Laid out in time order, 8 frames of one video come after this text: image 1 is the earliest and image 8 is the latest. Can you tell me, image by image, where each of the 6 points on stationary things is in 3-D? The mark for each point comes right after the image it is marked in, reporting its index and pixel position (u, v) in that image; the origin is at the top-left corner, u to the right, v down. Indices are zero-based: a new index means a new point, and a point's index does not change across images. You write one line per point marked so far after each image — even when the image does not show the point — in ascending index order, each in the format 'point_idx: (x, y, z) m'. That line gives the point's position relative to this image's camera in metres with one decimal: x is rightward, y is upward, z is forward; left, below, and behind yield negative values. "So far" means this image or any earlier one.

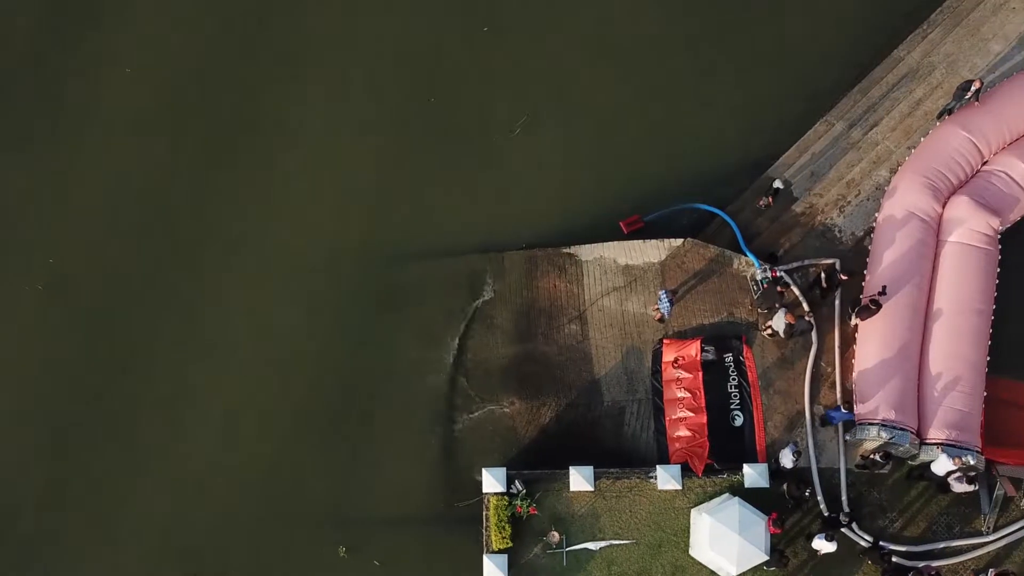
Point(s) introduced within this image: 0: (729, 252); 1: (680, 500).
0: (+6.7, +1.1, +18.9) m
1: (+4.8, -6.0, +17.1) m
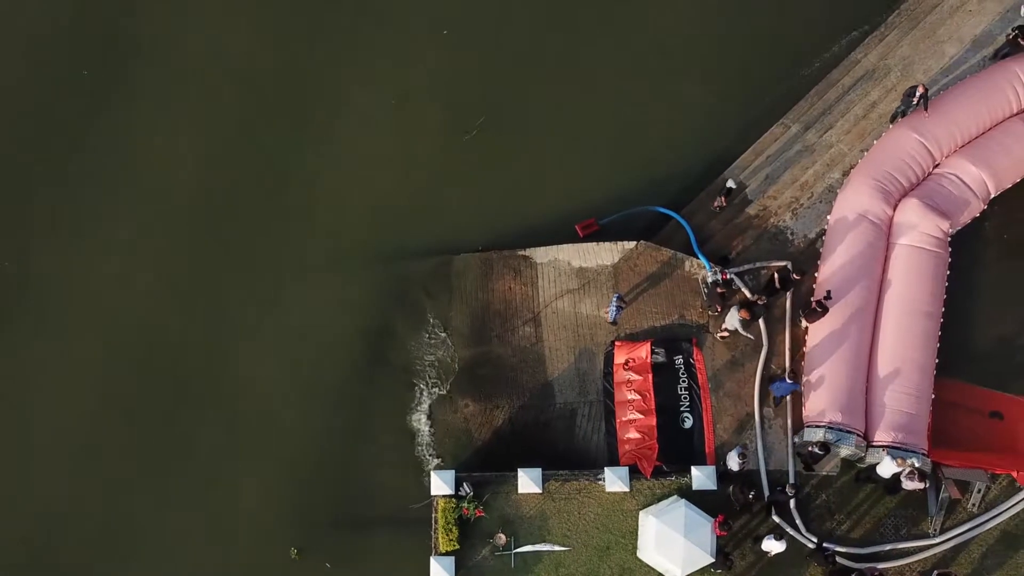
0: (+5.3, +1.0, +18.9) m
1: (+3.3, -6.1, +17.2) m
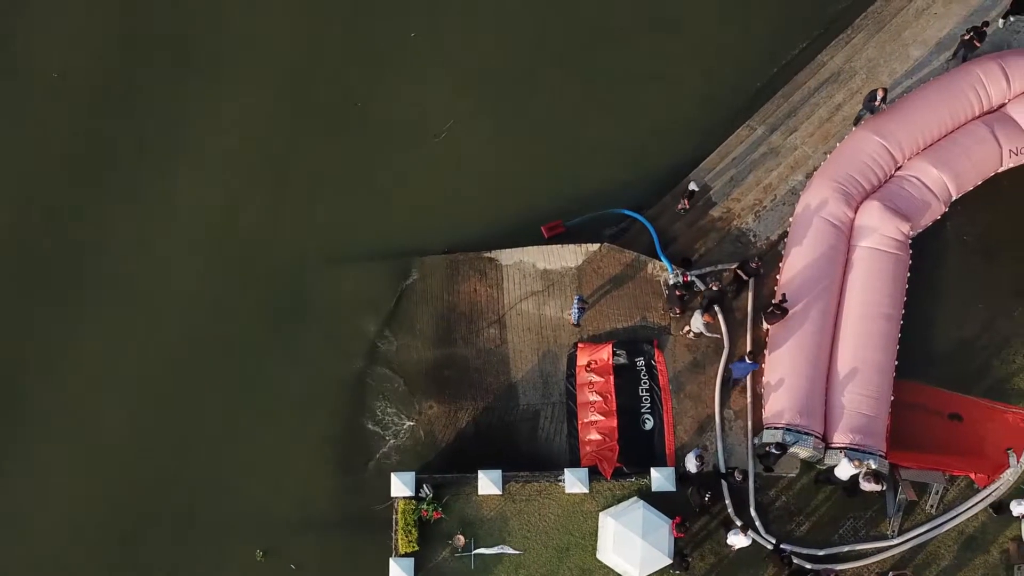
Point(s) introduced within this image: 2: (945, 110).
0: (+4.1, +1.0, +19.0) m
1: (+2.2, -6.1, +17.2) m
2: (+13.3, +5.5, +18.5) m
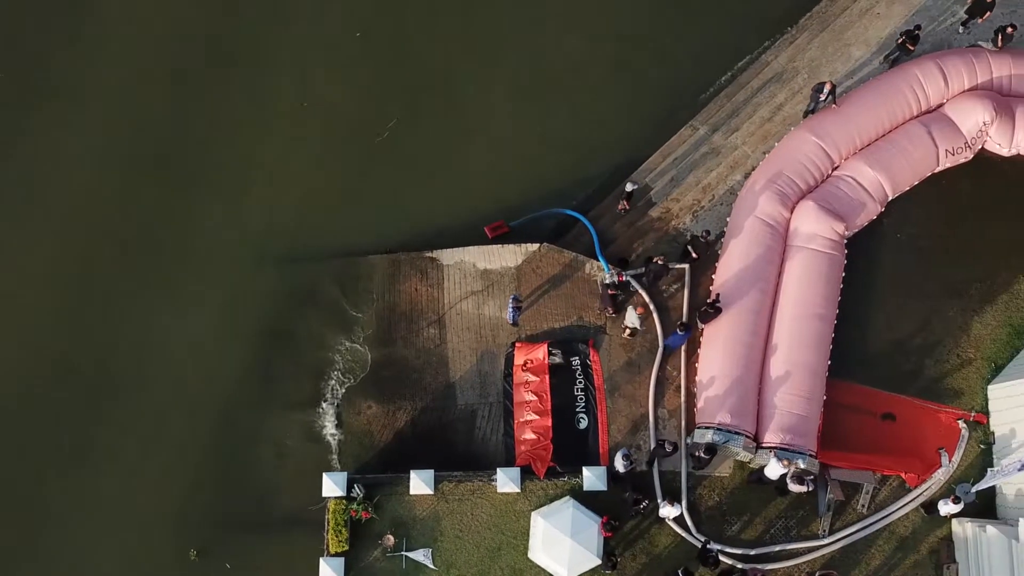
0: (+2.2, +1.0, +19.0) m
1: (+0.3, -6.1, +17.2) m
2: (+11.4, +5.5, +18.6) m
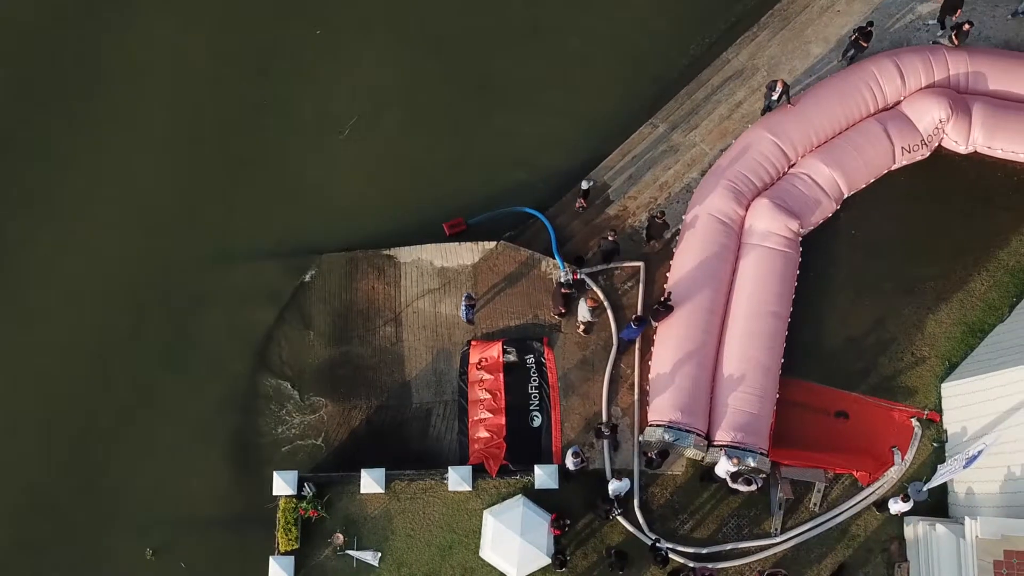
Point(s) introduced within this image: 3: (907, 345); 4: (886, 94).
0: (+0.9, +1.0, +18.9) m
1: (-1.1, -6.0, +17.2) m
2: (+10.0, +5.5, +18.5) m
3: (+11.6, -1.7, +17.8) m
4: (+11.5, +6.0, +18.7) m
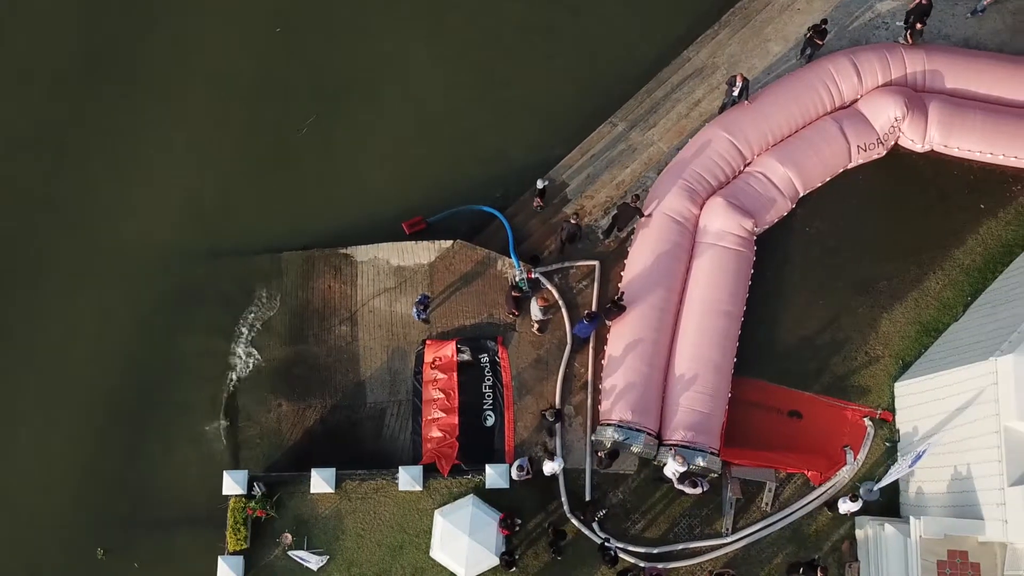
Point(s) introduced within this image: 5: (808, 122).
0: (-0.5, +1.1, +18.9) m
1: (-2.5, -6.0, +17.1) m
2: (+8.6, +5.5, +18.4) m
3: (+10.2, -1.7, +17.7) m
4: (+10.2, +6.0, +18.6) m
5: (+9.1, +5.1, +18.6) m
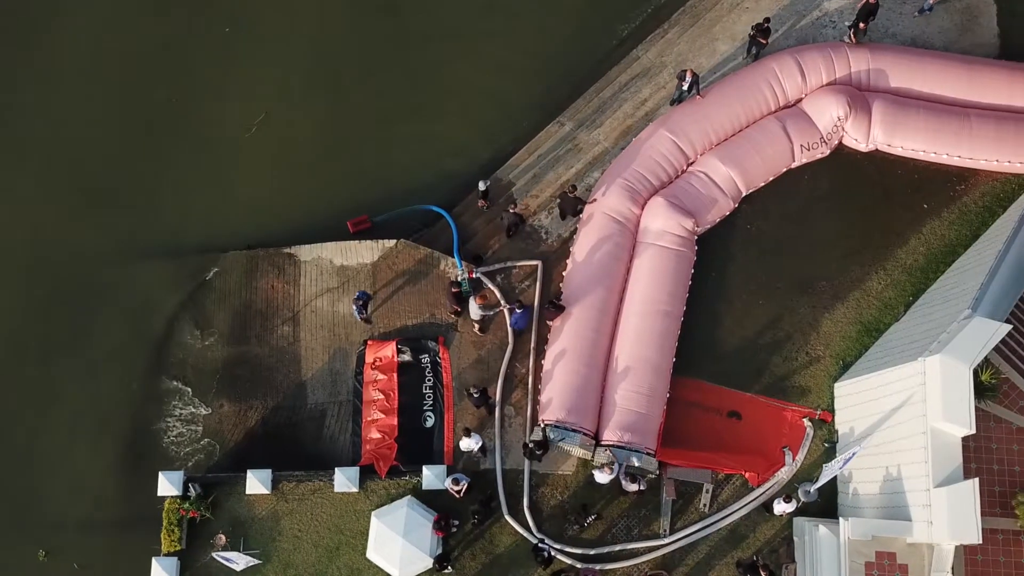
0: (-2.3, +1.1, +18.8) m
1: (-4.2, -6.0, +17.1) m
2: (+6.8, +5.5, +18.3) m
3: (+8.5, -1.7, +17.6) m
4: (+8.4, +6.0, +18.5) m
5: (+7.3, +5.1, +18.5) m
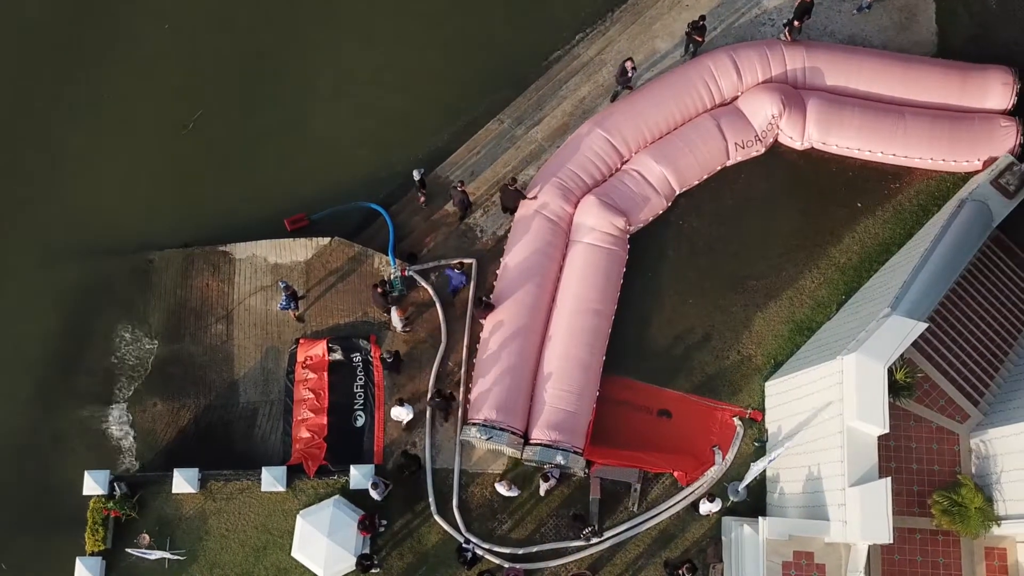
0: (-4.3, +1.1, +18.7) m
1: (-6.2, -6.0, +17.0) m
2: (+4.9, +5.6, +18.3) m
3: (+6.5, -1.6, +17.6) m
4: (+6.4, +6.1, +18.5) m
5: (+5.3, +5.1, +18.5) m
